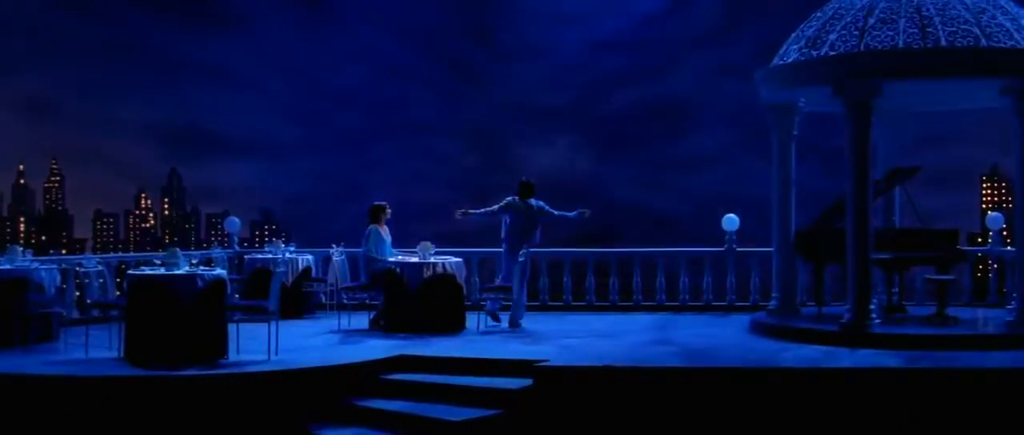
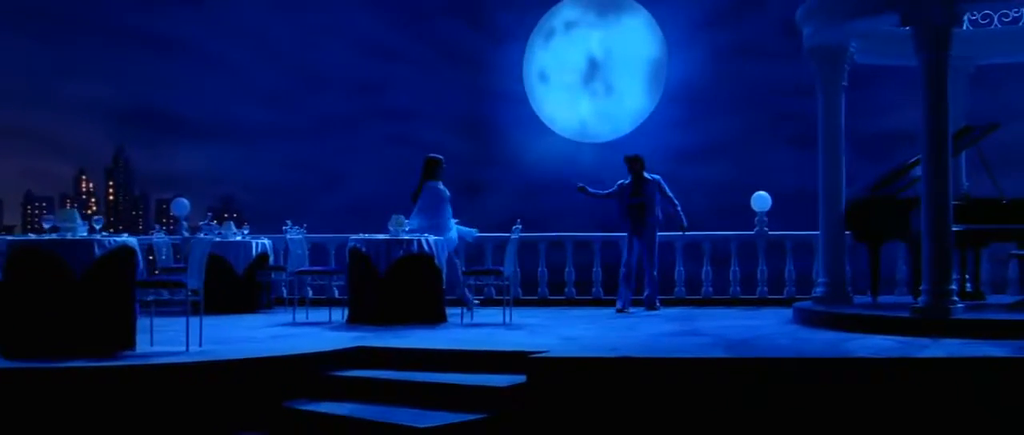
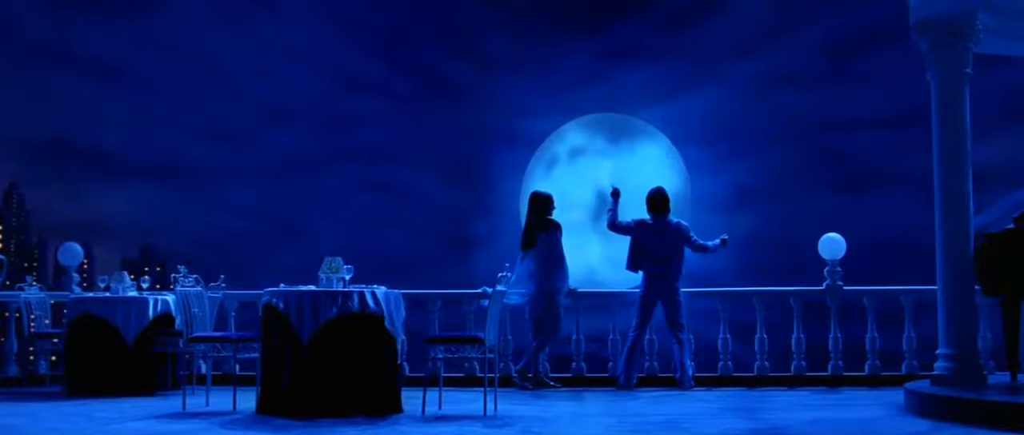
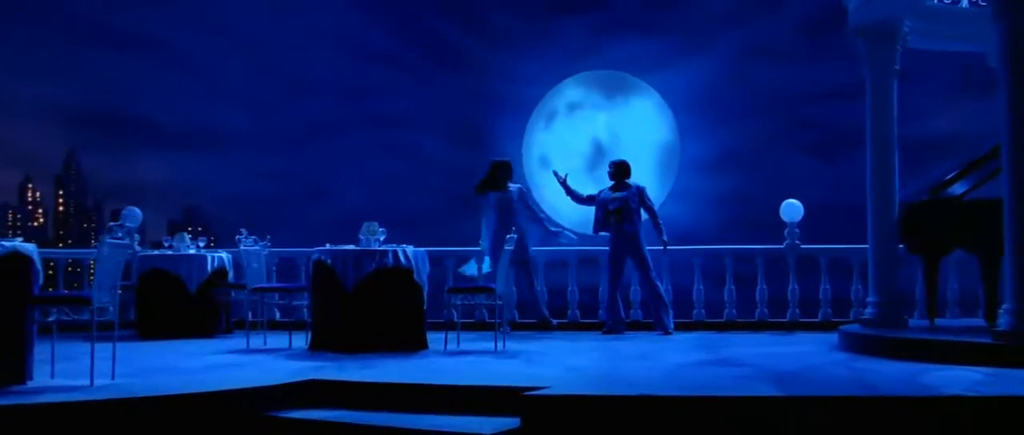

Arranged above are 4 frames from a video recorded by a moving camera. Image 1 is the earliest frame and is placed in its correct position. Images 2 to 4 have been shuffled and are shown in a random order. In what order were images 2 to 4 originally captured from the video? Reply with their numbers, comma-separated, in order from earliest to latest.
2, 4, 3
